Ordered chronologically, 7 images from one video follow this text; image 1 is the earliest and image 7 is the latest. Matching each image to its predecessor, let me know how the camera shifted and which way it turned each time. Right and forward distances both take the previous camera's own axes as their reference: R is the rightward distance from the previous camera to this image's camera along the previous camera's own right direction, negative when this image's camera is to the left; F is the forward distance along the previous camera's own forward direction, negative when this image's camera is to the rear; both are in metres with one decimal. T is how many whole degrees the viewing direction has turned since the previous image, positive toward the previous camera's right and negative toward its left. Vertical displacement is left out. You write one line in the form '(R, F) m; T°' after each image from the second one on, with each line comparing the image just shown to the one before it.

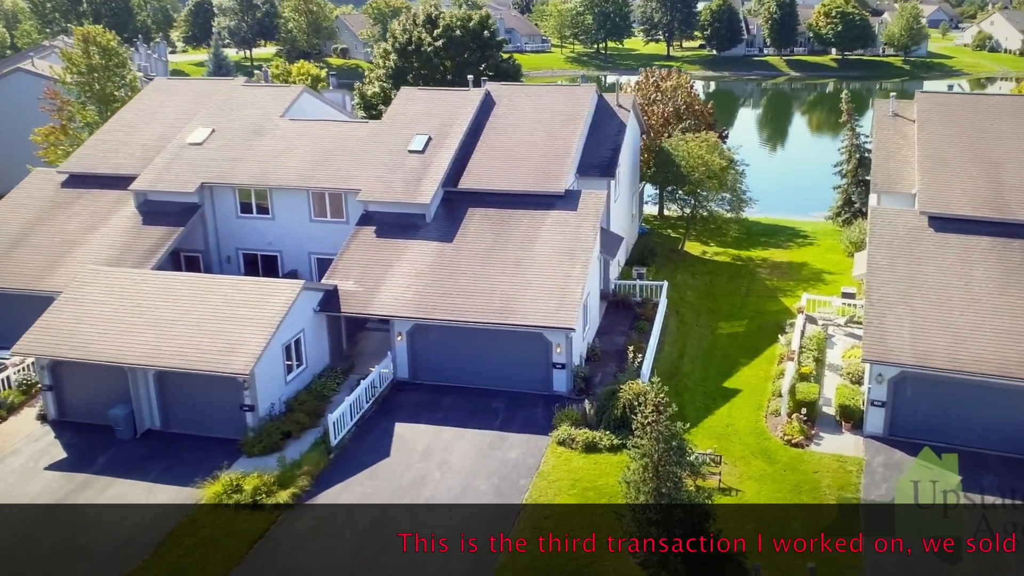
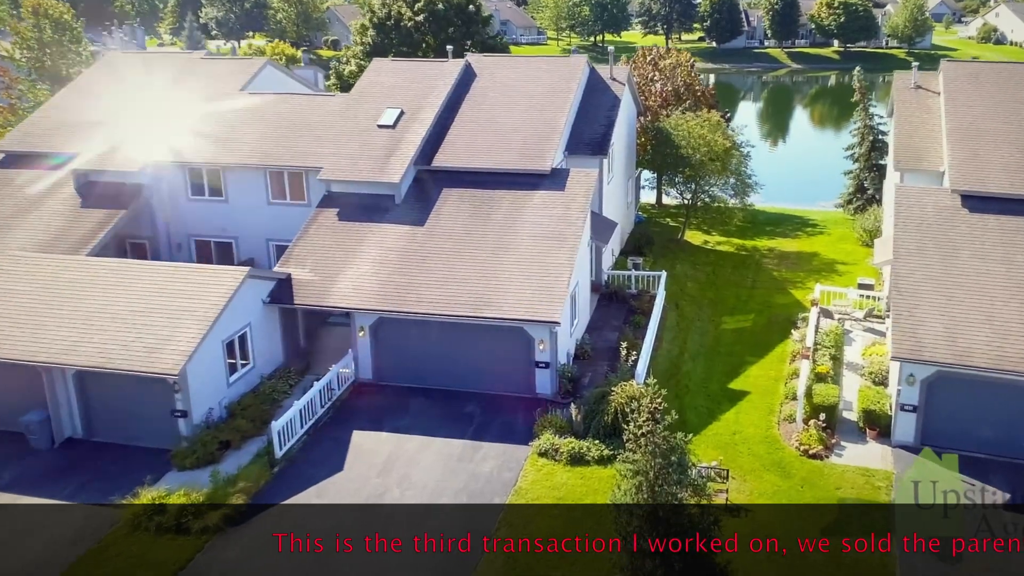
(+0.7, +3.6) m; 0°
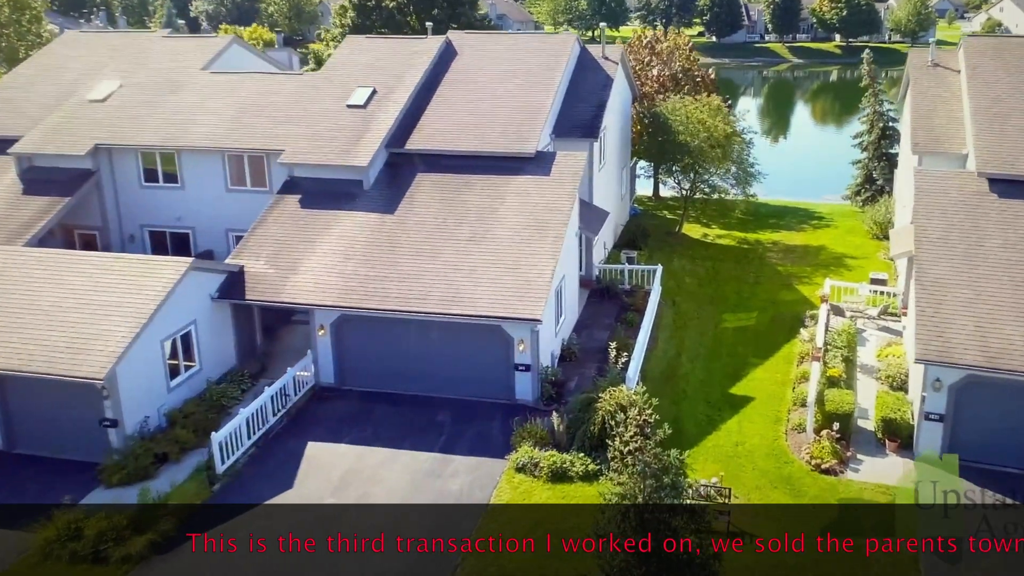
(+0.6, +2.7) m; 0°
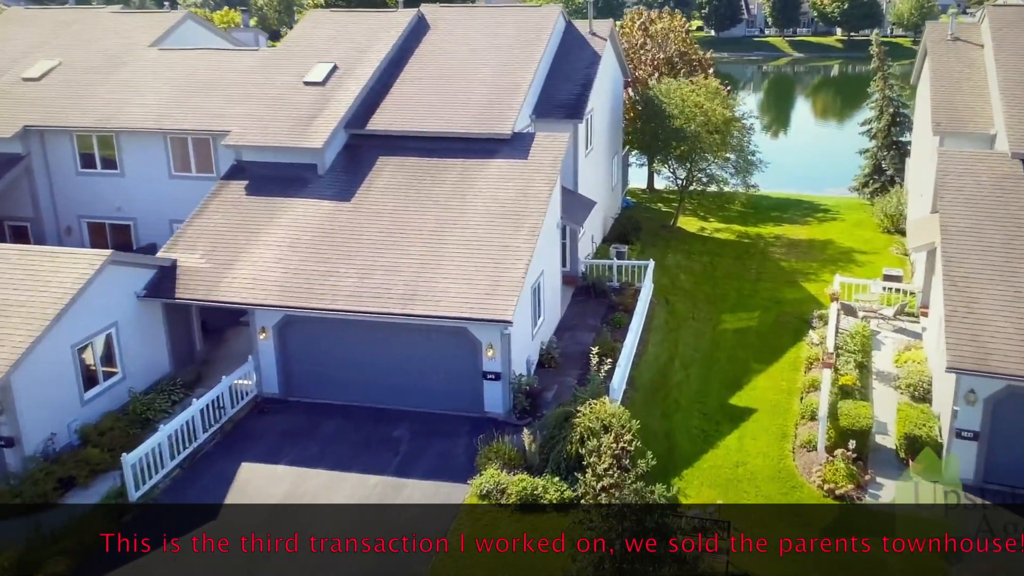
(+0.7, +2.9) m; 0°
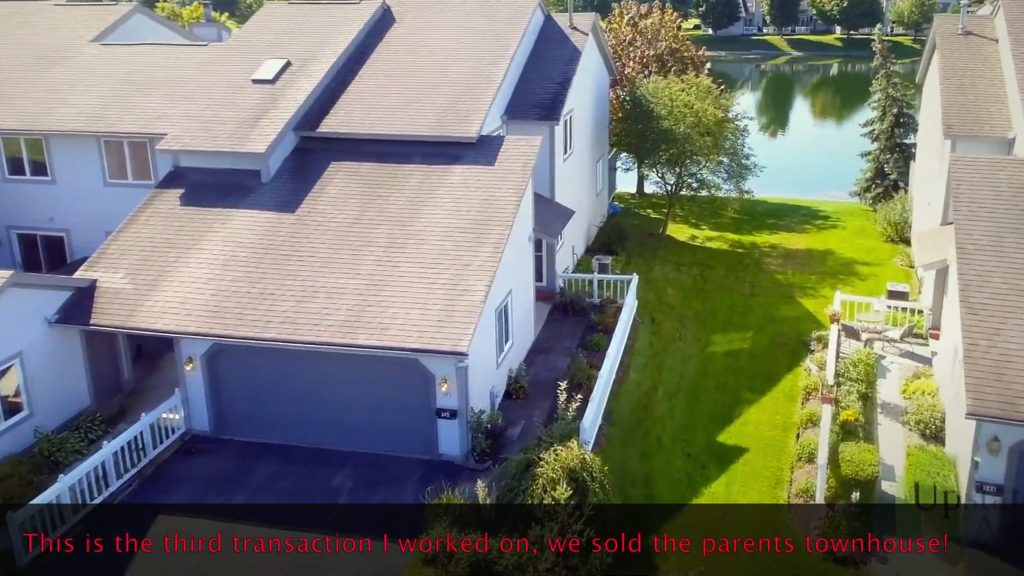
(+0.9, +2.4) m; 0°
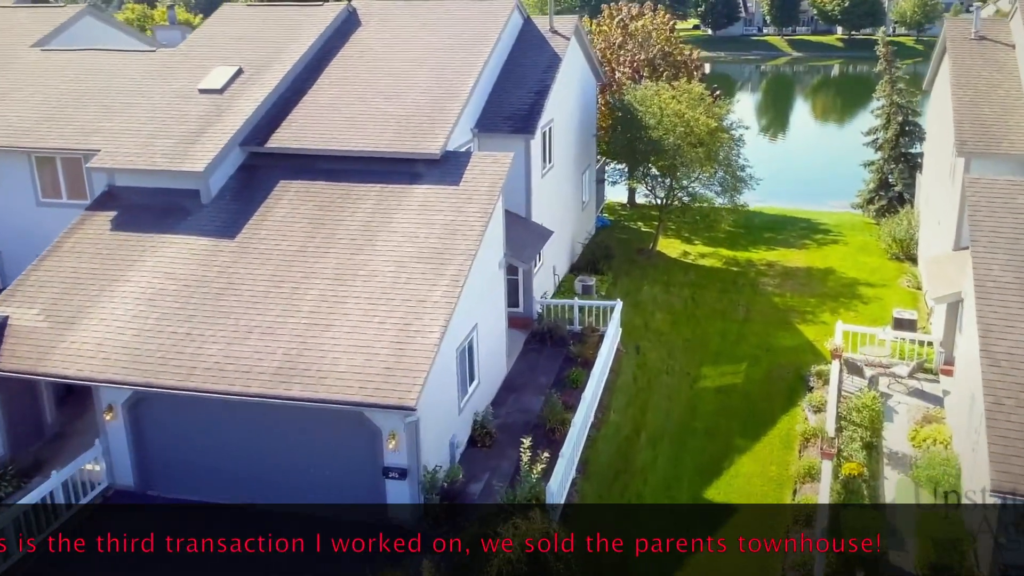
(+0.8, +2.1) m; 0°
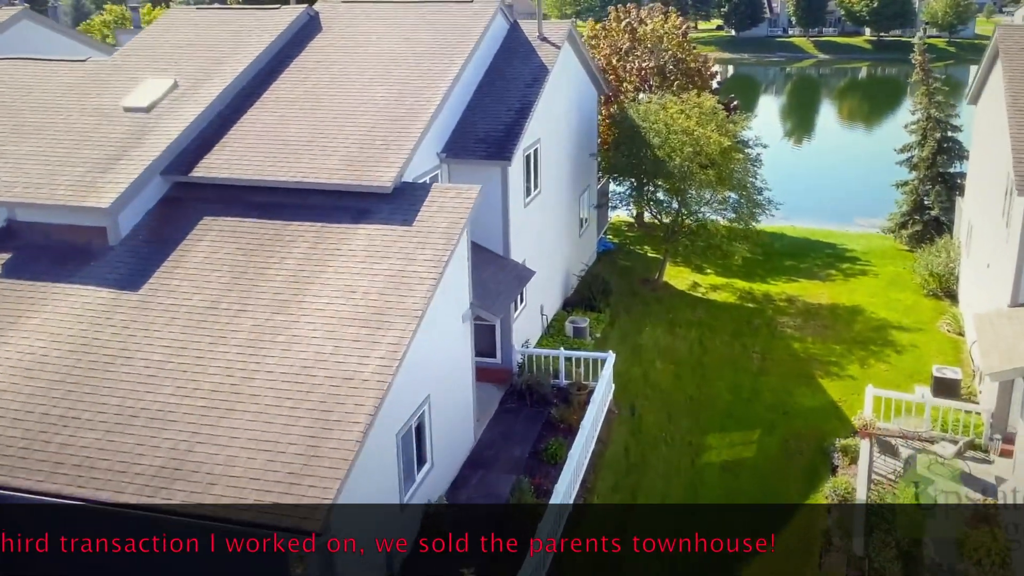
(+1.1, +3.2) m; -1°
